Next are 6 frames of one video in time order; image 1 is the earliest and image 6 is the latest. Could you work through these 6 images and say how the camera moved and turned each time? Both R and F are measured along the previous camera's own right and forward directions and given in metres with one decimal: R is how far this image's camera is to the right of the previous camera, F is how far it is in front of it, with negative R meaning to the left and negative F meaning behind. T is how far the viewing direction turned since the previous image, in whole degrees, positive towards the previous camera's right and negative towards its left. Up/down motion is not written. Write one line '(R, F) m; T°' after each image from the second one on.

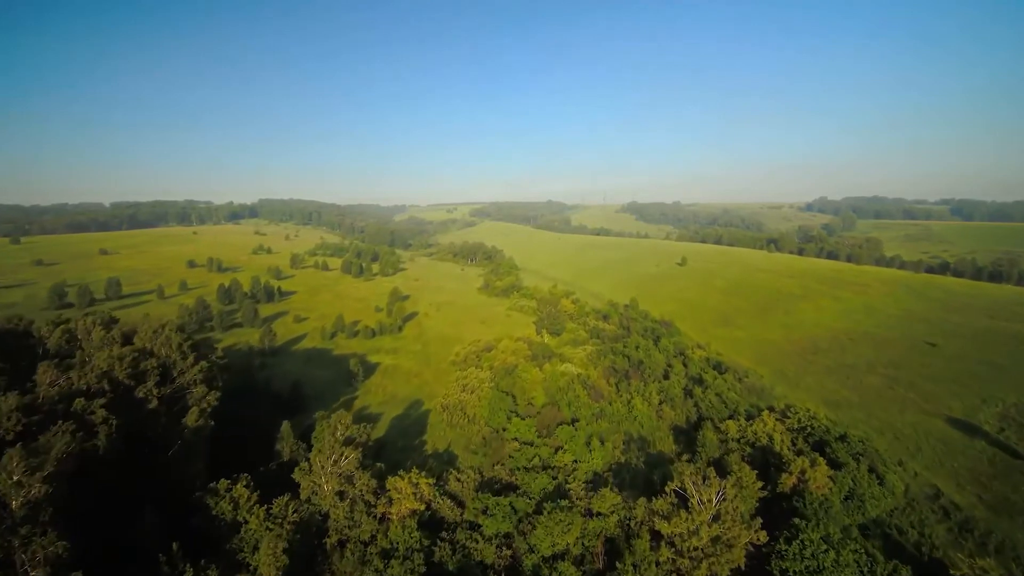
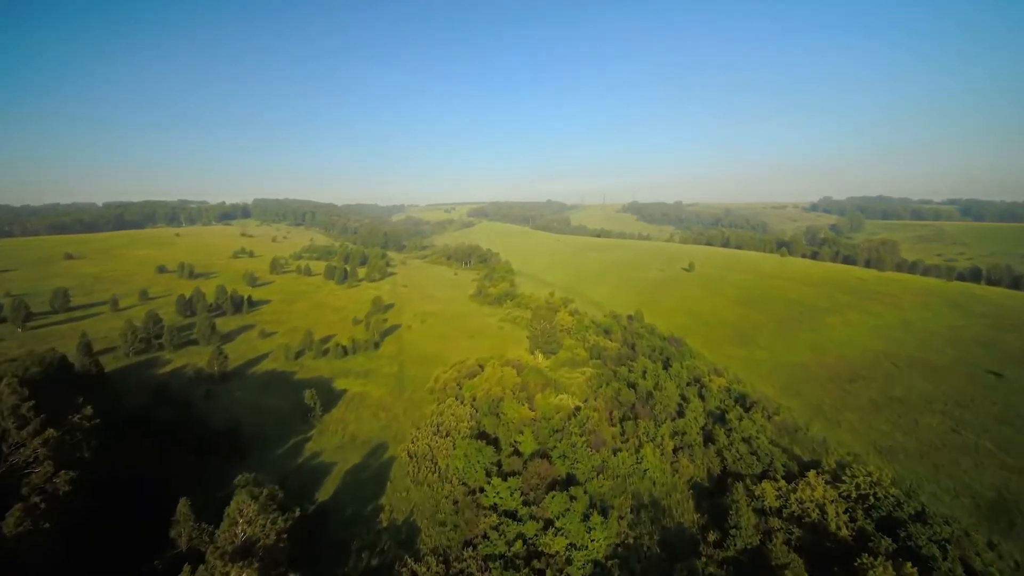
(+1.4, +7.8) m; 0°
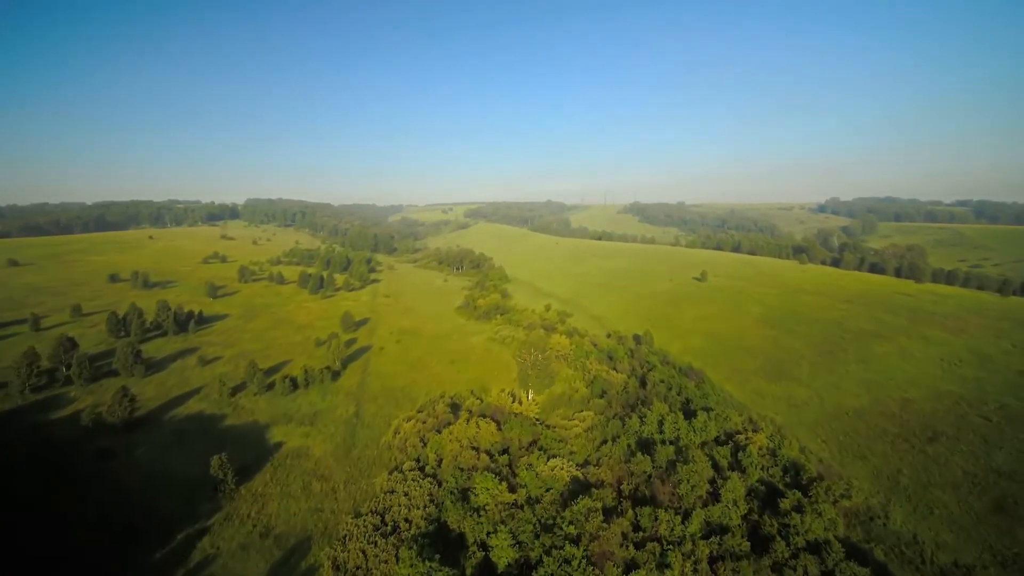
(+1.7, +10.5) m; 0°
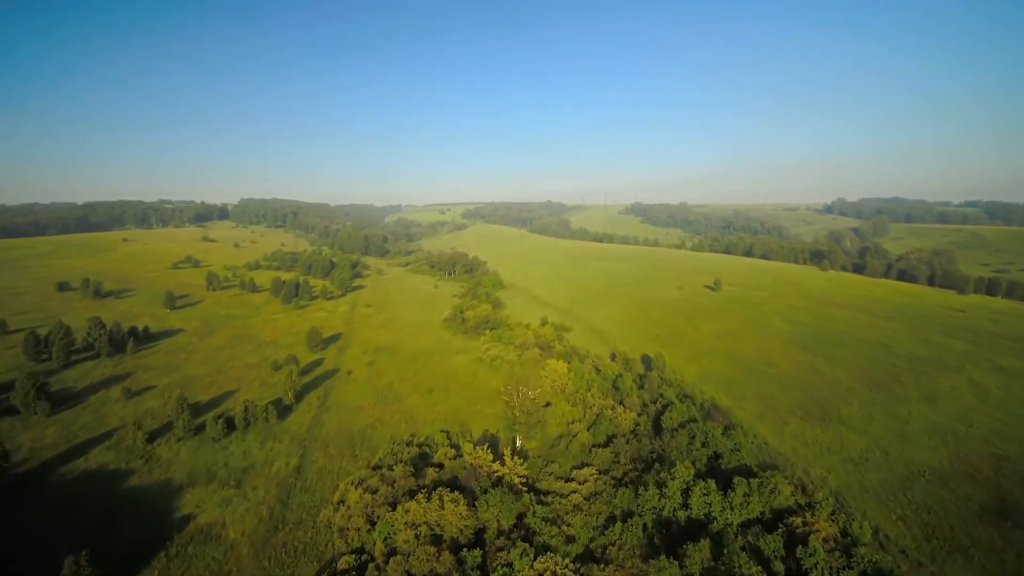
(+1.4, +9.2) m; 0°
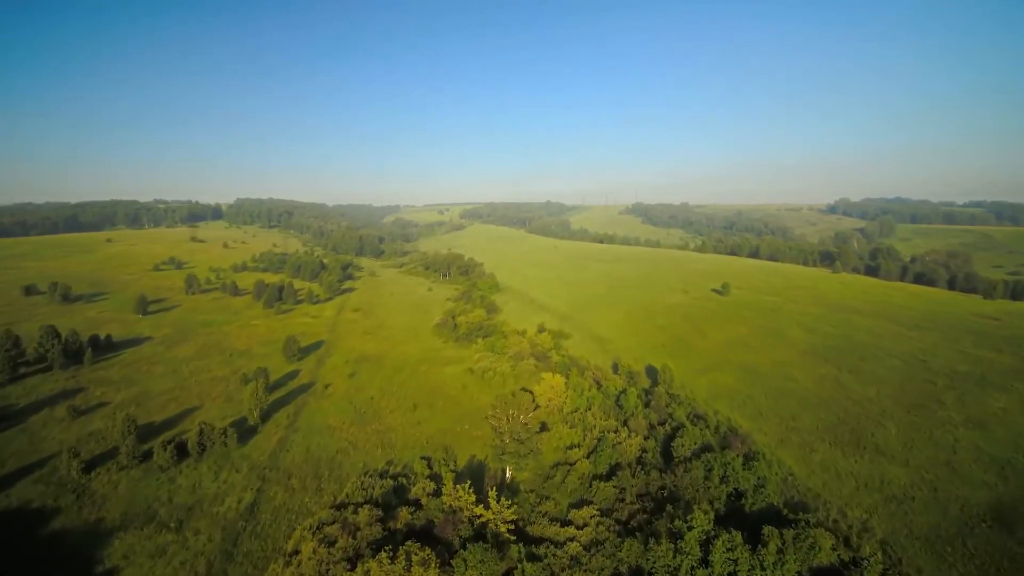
(+0.8, +4.9) m; 0°
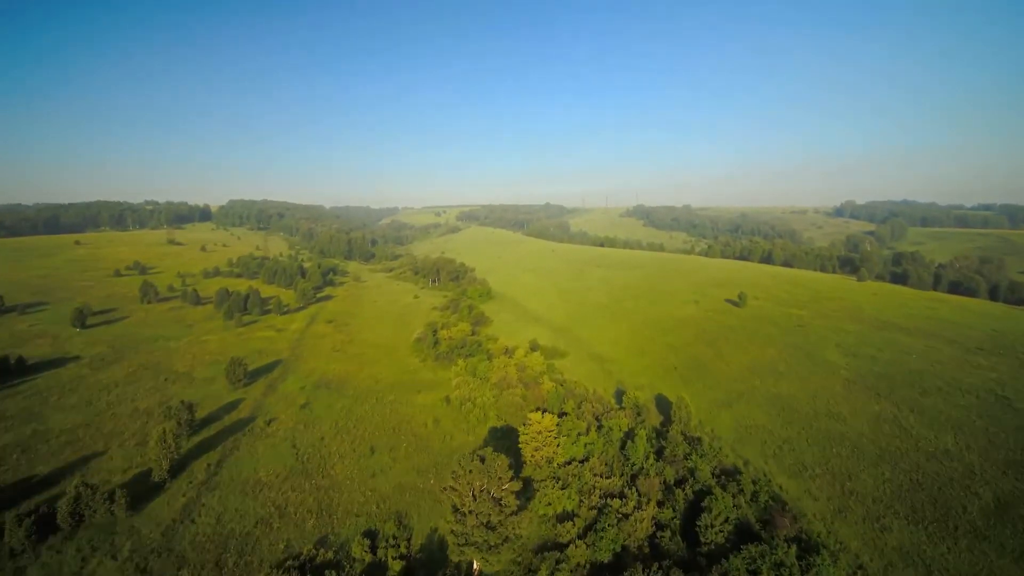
(+1.7, +8.9) m; 0°
